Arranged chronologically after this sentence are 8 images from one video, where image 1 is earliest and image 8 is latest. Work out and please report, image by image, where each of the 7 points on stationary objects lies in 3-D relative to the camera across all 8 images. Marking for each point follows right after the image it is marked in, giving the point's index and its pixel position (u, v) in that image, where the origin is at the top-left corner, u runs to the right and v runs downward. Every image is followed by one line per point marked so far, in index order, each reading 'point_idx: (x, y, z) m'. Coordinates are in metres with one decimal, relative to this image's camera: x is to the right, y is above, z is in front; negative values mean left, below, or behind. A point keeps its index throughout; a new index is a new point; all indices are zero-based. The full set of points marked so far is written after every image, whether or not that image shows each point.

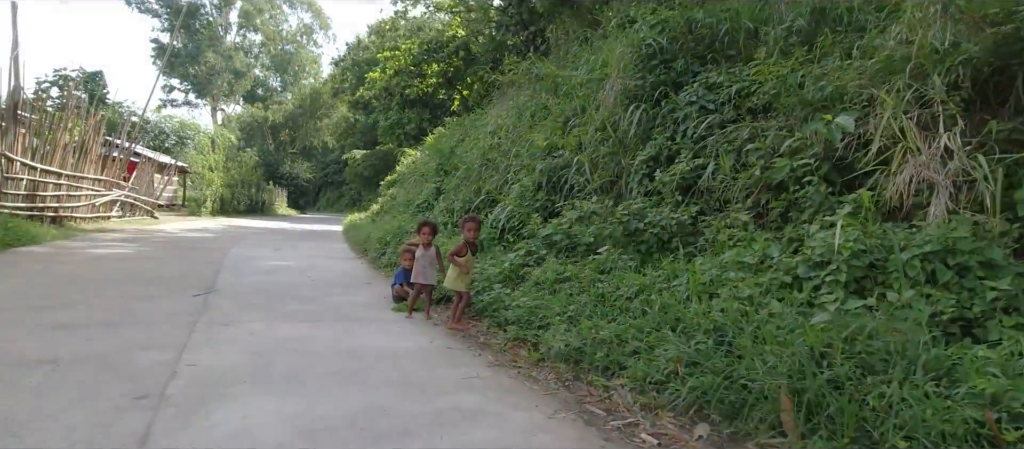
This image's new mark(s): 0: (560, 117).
0: (+0.8, +1.8, +9.8) m
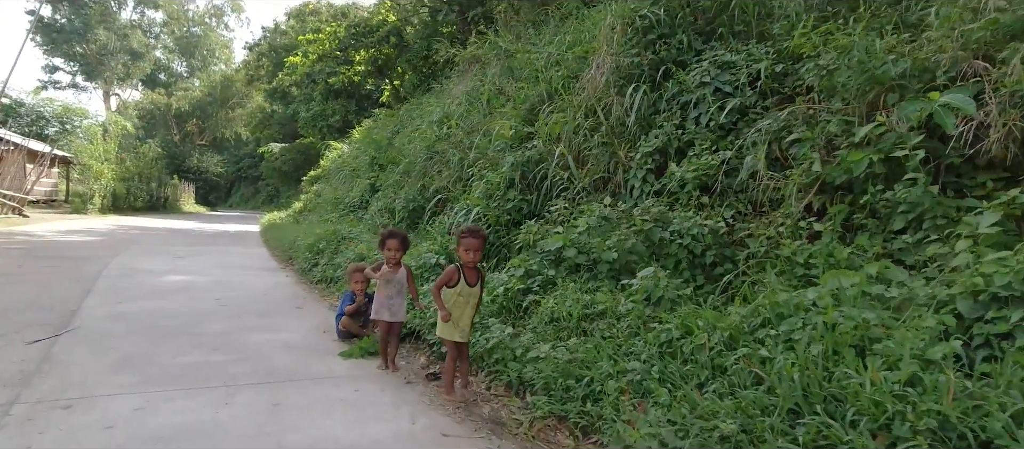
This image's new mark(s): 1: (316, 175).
0: (+0.2, +1.8, +8.4) m
1: (-6.6, +1.7, +19.0) m
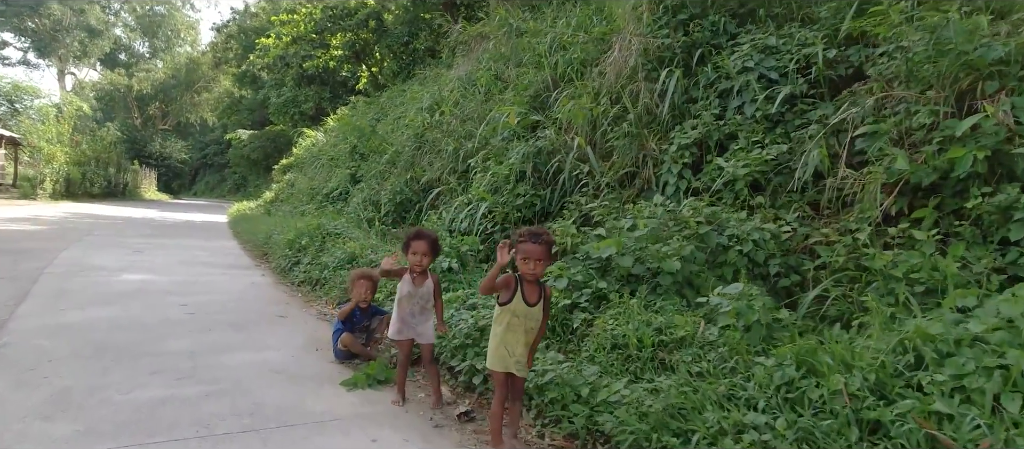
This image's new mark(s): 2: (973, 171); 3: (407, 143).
0: (+0.2, +1.8, +7.7) m
1: (-7.1, +1.9, +18.0) m
2: (+2.8, +0.3, +3.5) m
3: (-1.9, +1.4, +10.1) m
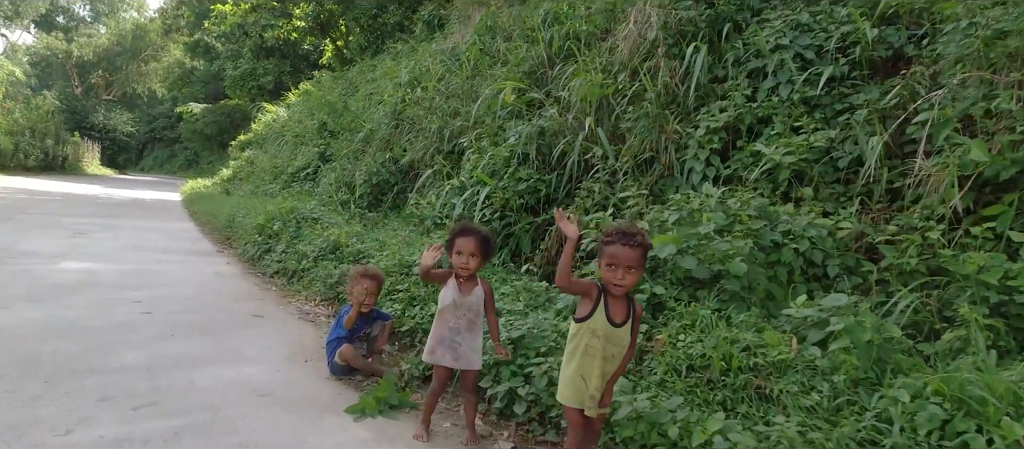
0: (+0.2, +2.0, +7.1) m
1: (-7.8, +2.5, +16.8) m
2: (+3.0, +0.3, +3.1) m
3: (-2.1, +1.7, +9.4) m
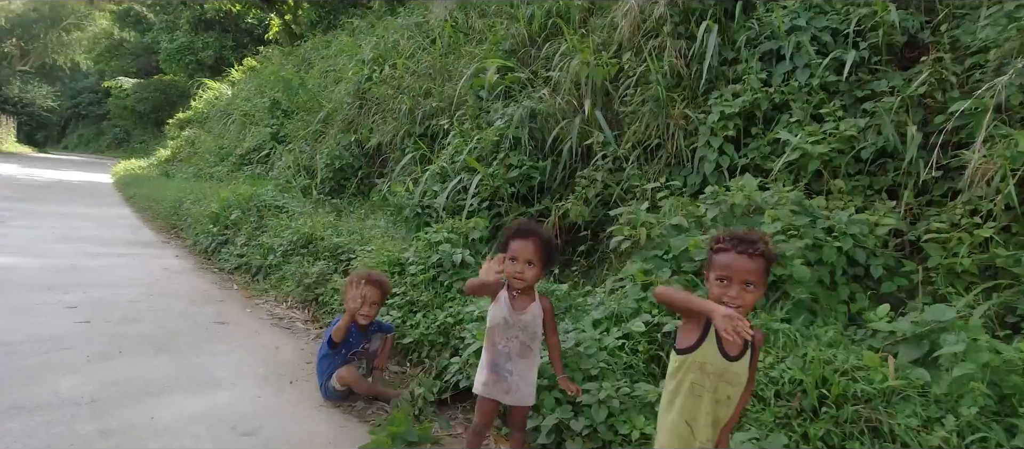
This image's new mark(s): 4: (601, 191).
0: (-0.1, +2.1, +6.6) m
1: (-8.9, +2.9, +15.6) m
2: (+3.1, +0.3, +2.9) m
3: (-2.5, +1.9, +8.7) m
4: (+0.7, +0.3, +4.6) m
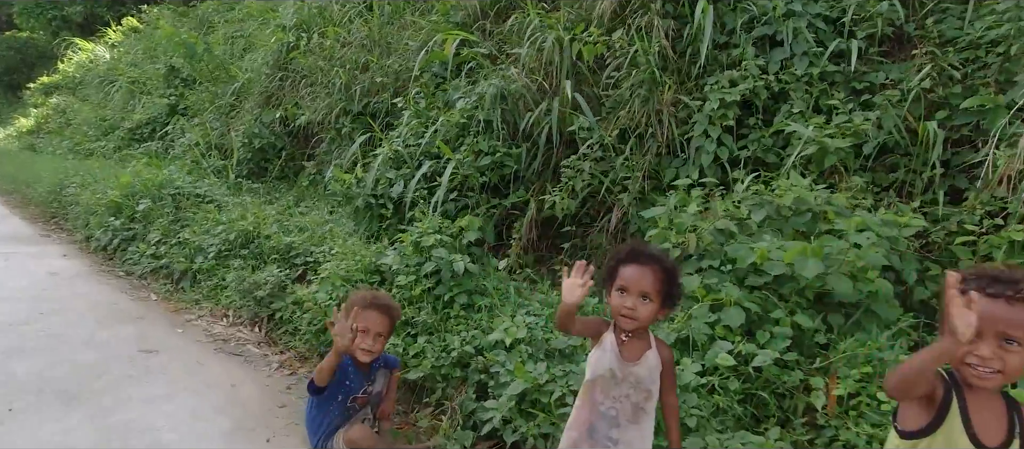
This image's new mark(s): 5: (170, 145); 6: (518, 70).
0: (-0.5, +2.2, +6.0) m
1: (-10.7, +3.3, +13.4) m
2: (+3.2, +0.3, +2.9) m
3: (-3.3, +2.1, +7.6) m
4: (+0.6, +0.3, +4.2) m
5: (-4.9, +1.2, +8.2) m
6: (0.0, +1.3, +4.8) m
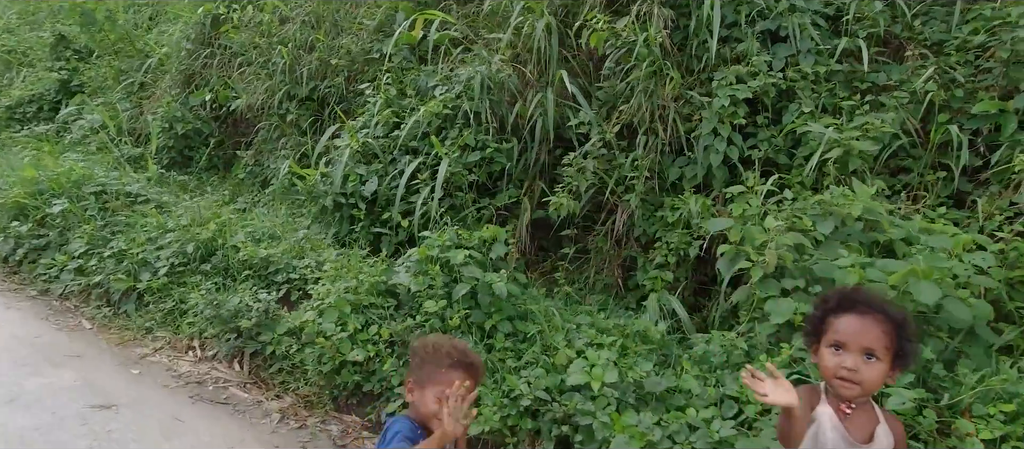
0: (-0.8, +2.2, +5.4) m
1: (-11.9, +3.5, +11.2) m
2: (+3.3, +0.3, +3.0) m
3: (-3.8, +2.1, +6.7) m
4: (+0.5, +0.3, +3.9) m
5: (-5.5, +1.2, +7.0) m
6: (-0.1, +1.3, +4.4) m
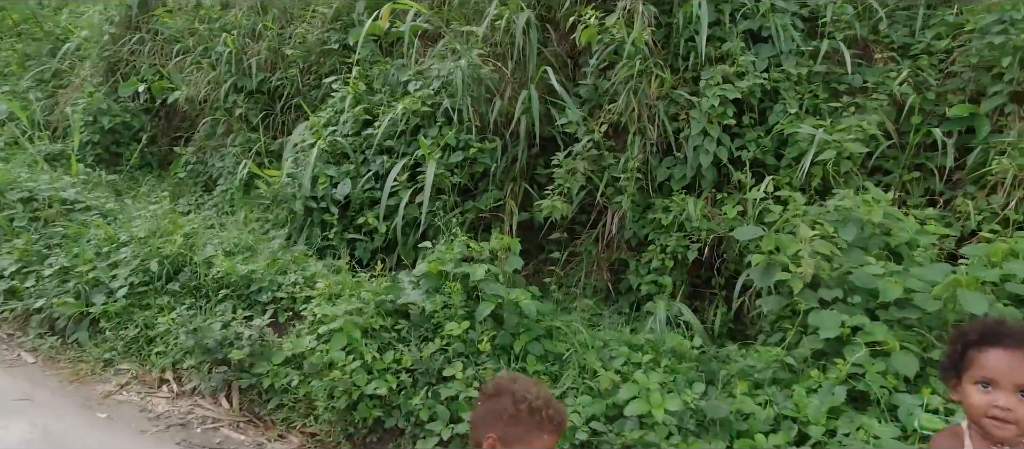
0: (-1.1, +2.2, +5.1) m
1: (-12.8, +3.4, +9.5) m
2: (+3.3, +0.3, +3.2) m
3: (-4.2, +2.1, +6.0) m
4: (+0.5, +0.3, +3.7) m
5: (-5.9, +1.1, +6.1) m
6: (-0.2, +1.3, +4.2) m
